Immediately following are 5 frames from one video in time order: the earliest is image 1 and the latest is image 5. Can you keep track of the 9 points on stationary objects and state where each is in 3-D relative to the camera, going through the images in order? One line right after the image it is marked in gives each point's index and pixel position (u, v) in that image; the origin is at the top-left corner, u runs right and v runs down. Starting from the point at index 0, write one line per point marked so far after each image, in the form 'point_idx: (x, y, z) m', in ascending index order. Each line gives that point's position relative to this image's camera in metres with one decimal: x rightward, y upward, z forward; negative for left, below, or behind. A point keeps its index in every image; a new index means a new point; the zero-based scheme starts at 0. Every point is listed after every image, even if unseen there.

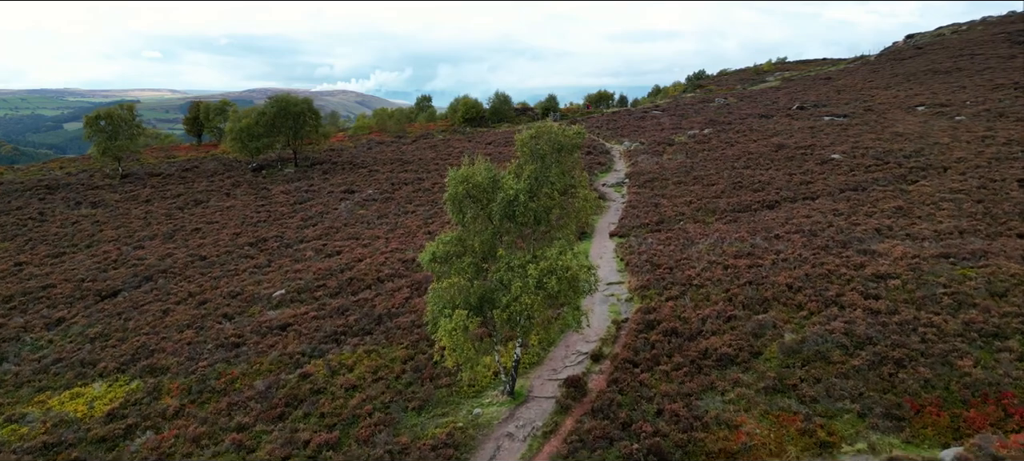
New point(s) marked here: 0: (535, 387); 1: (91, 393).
0: (+0.6, -4.0, +16.5) m
1: (-12.3, -4.8, +18.7) m
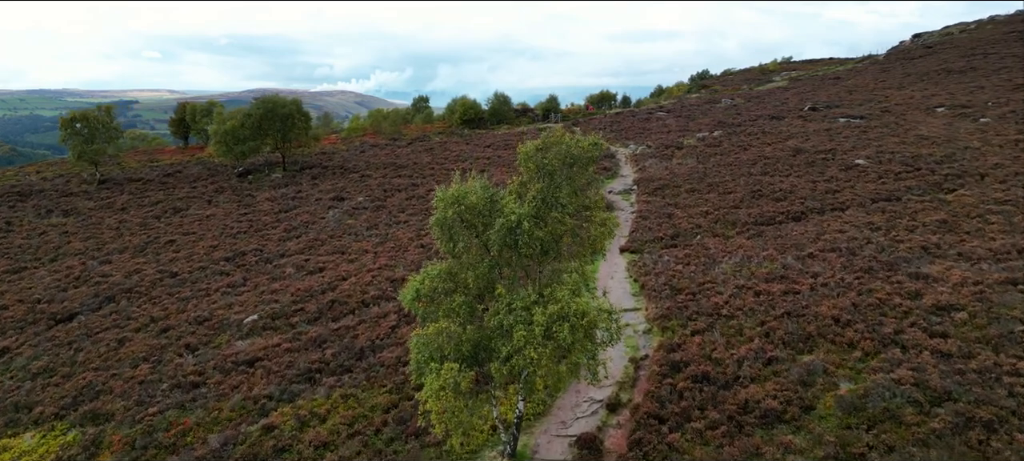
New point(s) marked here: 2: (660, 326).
0: (+0.6, -4.6, +13.7) m
1: (-12.3, -5.4, +16.0) m
2: (+4.2, -2.7, +18.2) m
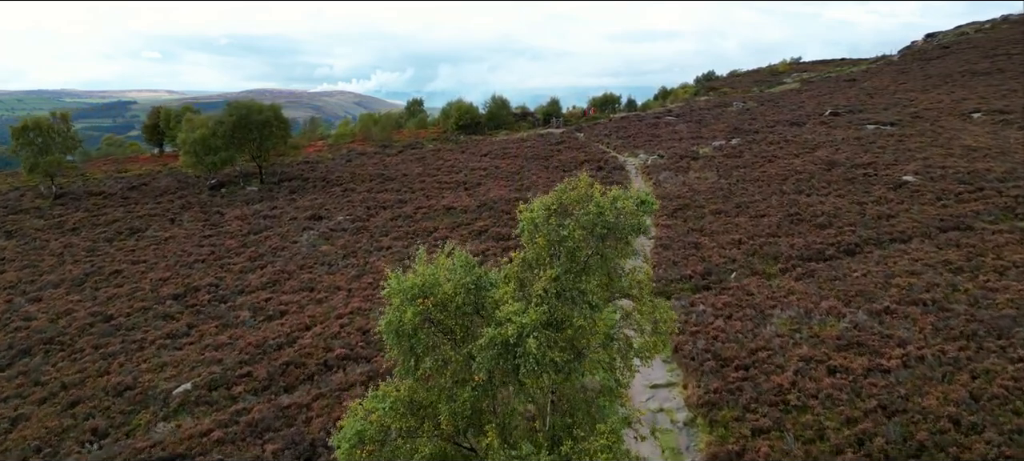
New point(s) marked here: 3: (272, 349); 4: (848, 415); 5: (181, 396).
0: (+0.6, -5.9, +9.2) m
1: (-12.4, -6.7, +11.4) m
2: (+4.2, -4.0, +13.7) m
3: (-7.5, -3.7, +20.0) m
4: (+6.7, -3.7, +12.9) m
5: (-9.0, -4.5, +17.4) m
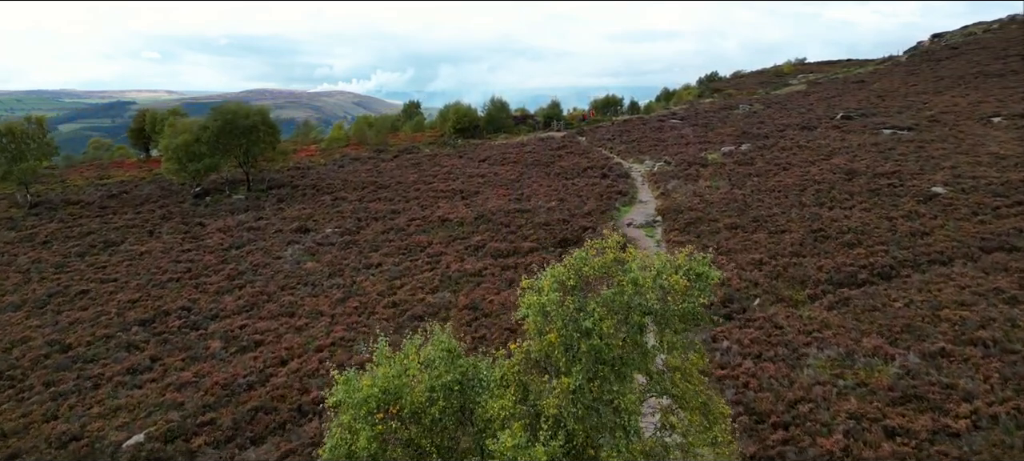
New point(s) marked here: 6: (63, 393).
0: (+0.6, -6.7, +7.0) m
1: (-12.4, -7.4, +9.2) m
2: (+4.2, -4.7, +11.4) m
3: (-7.5, -4.4, +17.7) m
4: (+6.7, -4.4, +10.6) m
5: (-9.0, -5.2, +15.2) m
6: (-13.0, -4.7, +18.6) m
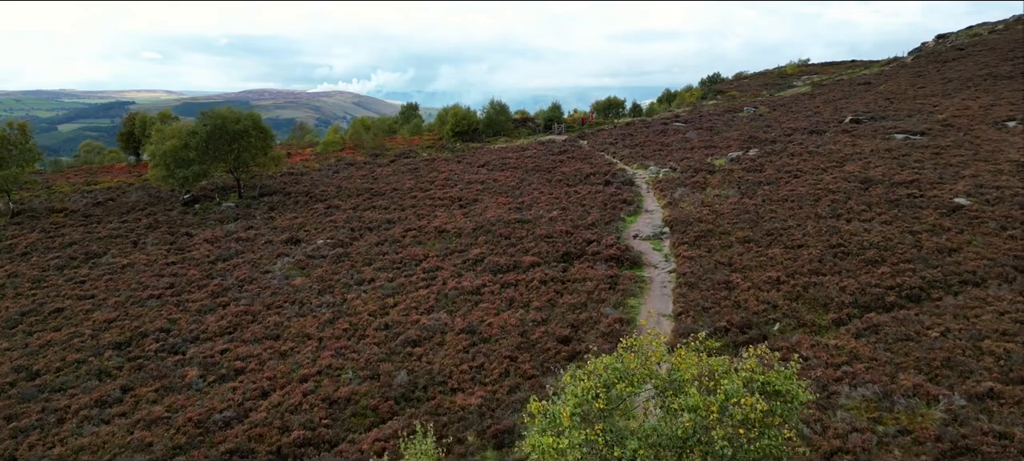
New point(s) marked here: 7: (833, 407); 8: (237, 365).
0: (+0.6, -7.2, +5.5) m
1: (-12.3, -8.0, +7.7) m
2: (+4.2, -5.3, +9.9) m
3: (-7.5, -5.0, +16.2) m
4: (+6.7, -5.0, +9.1) m
5: (-9.0, -5.8, +13.7) m
6: (-13.0, -5.3, +17.1) m
7: (+7.0, -3.8, +14.0) m
8: (-8.5, -4.1, +19.7) m
